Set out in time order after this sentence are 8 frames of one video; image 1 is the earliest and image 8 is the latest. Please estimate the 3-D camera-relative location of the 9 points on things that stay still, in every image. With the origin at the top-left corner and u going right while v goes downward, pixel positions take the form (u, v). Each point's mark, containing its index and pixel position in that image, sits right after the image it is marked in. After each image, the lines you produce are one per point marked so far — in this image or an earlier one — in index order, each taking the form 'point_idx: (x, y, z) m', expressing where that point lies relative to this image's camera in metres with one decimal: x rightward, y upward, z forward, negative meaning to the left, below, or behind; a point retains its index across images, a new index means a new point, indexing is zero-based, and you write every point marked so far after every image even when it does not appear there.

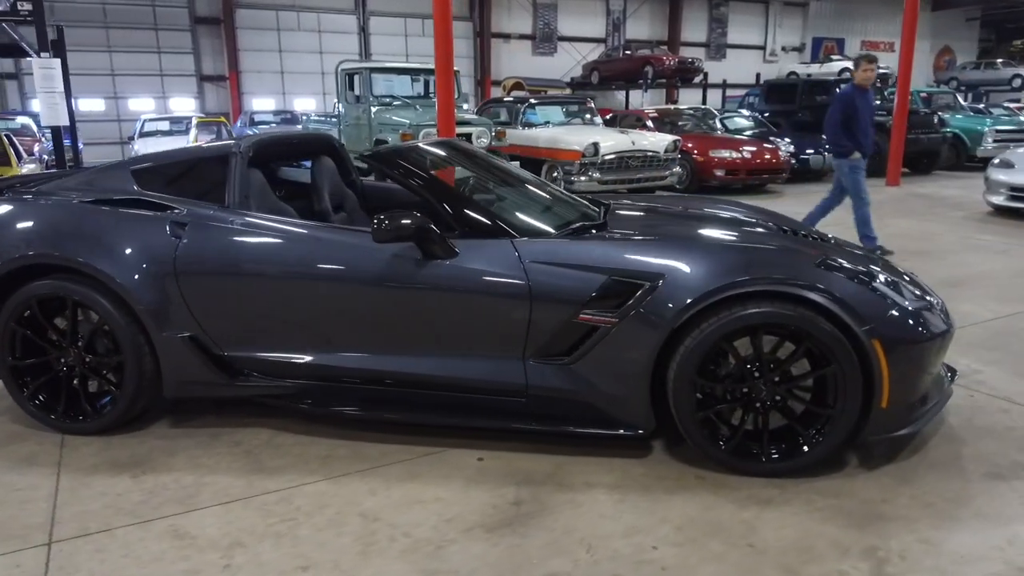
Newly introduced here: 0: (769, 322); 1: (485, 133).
0: (+0.8, -0.1, +2.4) m
1: (-0.4, +1.8, +8.8) m
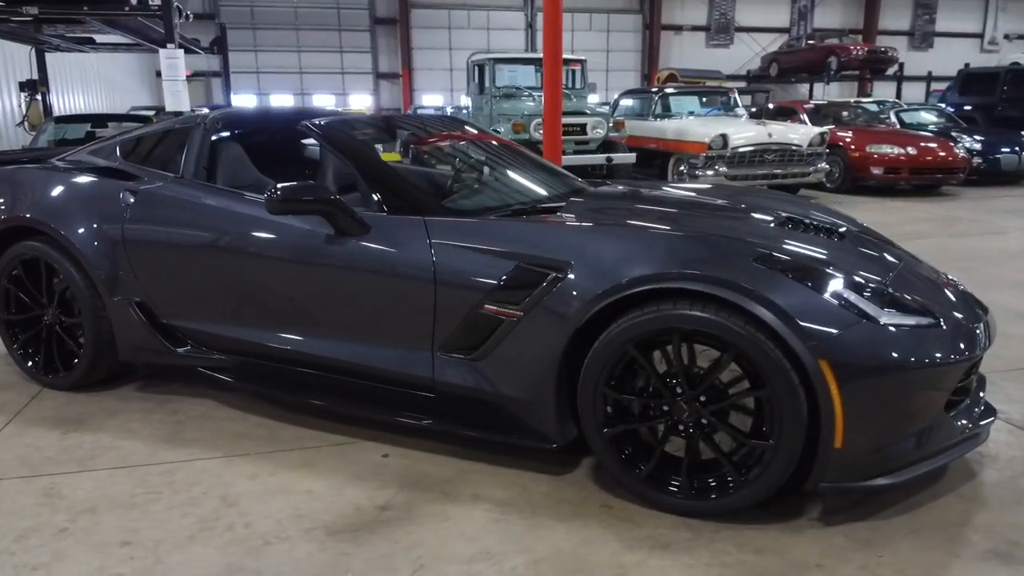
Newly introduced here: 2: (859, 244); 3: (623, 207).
0: (+0.5, -0.1, +2.0) m
1: (+1.0, +1.9, +8.4) m
2: (+1.2, +0.1, +2.5) m
3: (+0.4, +0.3, +2.5) m
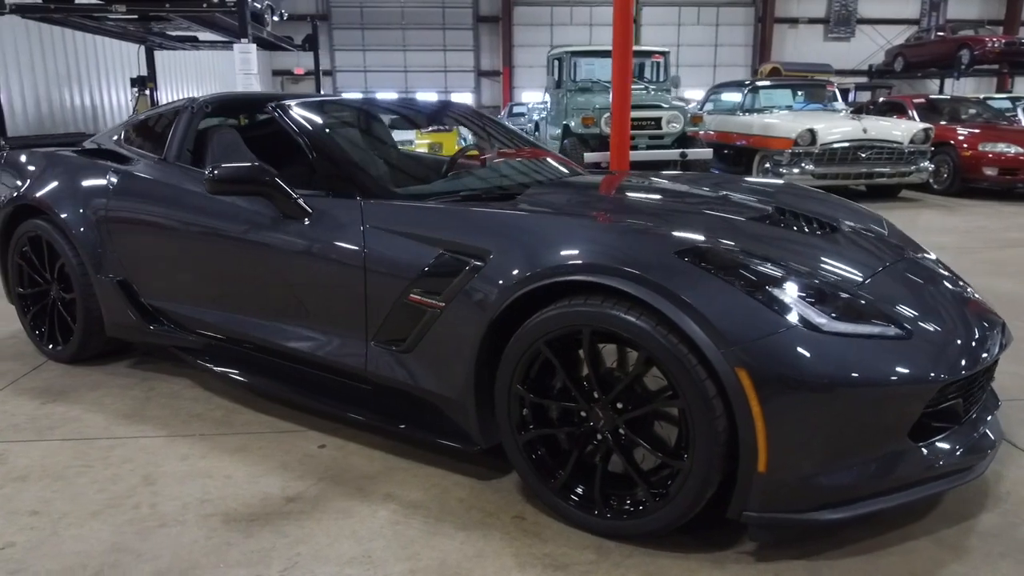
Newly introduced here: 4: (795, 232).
0: (+0.2, -0.1, +1.8) m
1: (+1.8, +1.8, +8.1) m
2: (+1.0, +0.1, +2.2) m
3: (+0.2, +0.3, +2.3) m
4: (+0.8, +0.2, +2.2) m
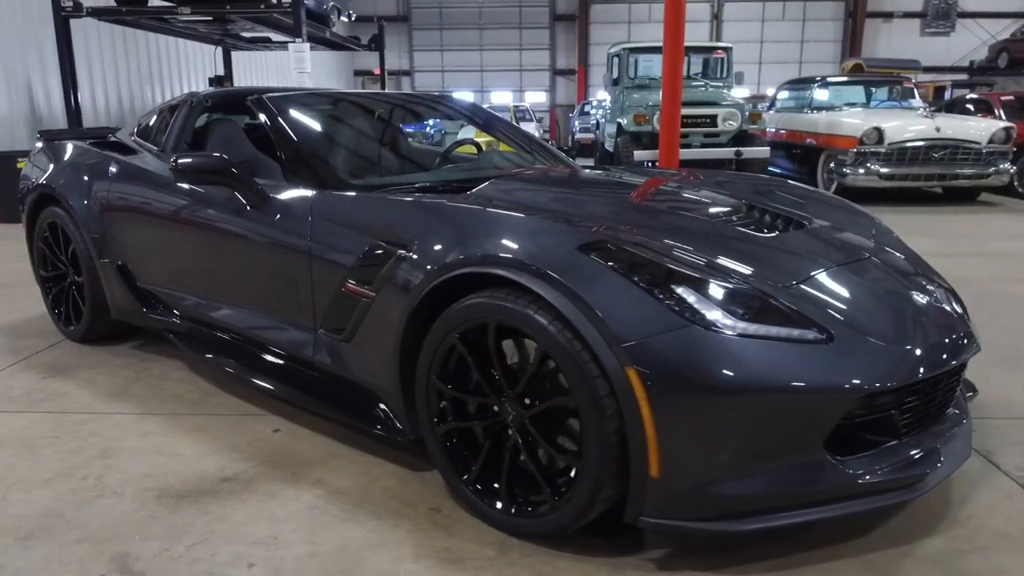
0: (0.0, -0.1, +1.7) m
1: (+2.3, +1.8, +7.8) m
2: (+0.8, +0.1, +2.1) m
3: (0.0, +0.3, +2.3) m
4: (+0.6, +0.2, +2.1) m
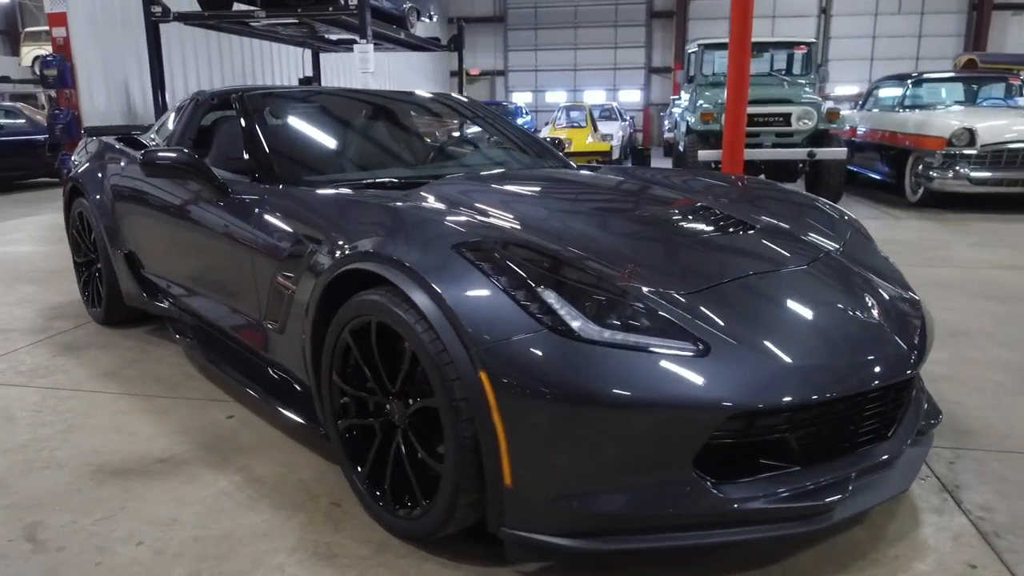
0: (-0.3, -0.1, +1.7) m
1: (+3.0, +1.7, +7.4) m
2: (+0.6, +0.1, +1.9) m
3: (-0.1, +0.3, +2.3) m
4: (+0.4, +0.1, +1.9) m
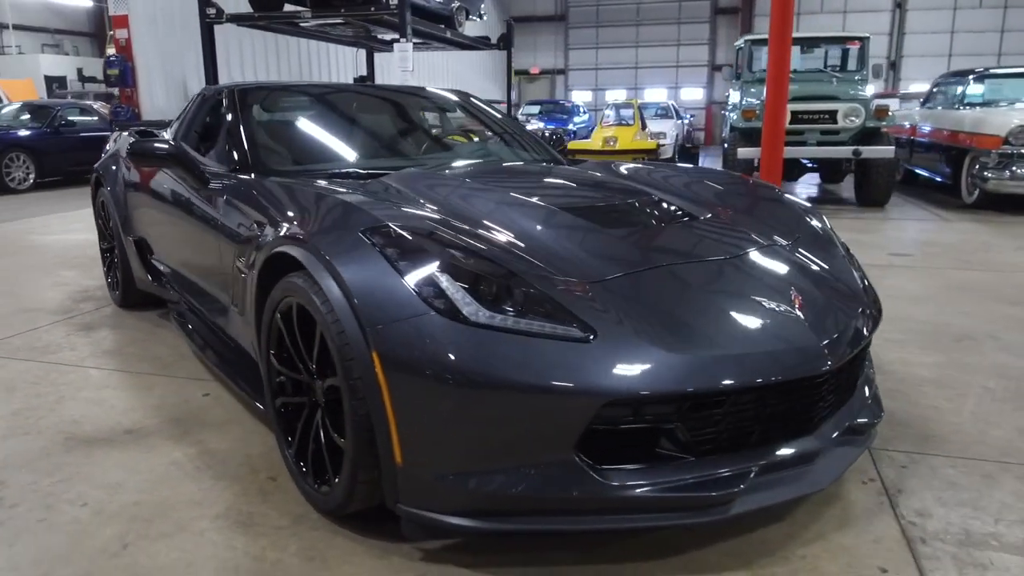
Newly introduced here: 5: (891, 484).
0: (-0.5, 0.0, +1.8) m
1: (+3.3, +1.7, +7.1) m
2: (+0.4, +0.1, +1.9) m
3: (-0.3, +0.3, +2.3) m
4: (+0.2, +0.2, +2.0) m
5: (+1.0, -0.5, +2.0) m
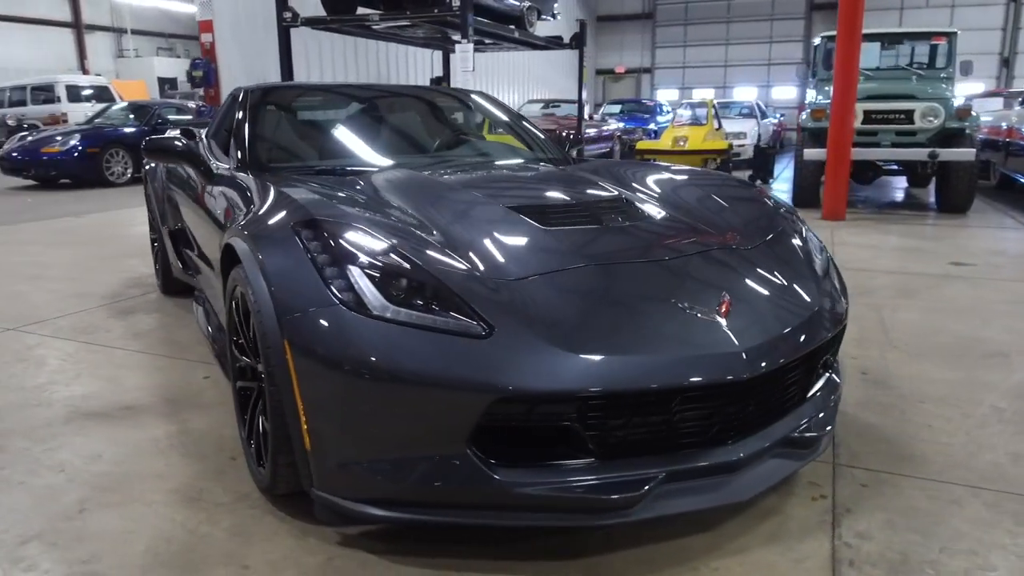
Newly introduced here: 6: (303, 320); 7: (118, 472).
0: (-0.7, 0.0, +1.9) m
1: (+3.8, +1.6, +6.7) m
2: (+0.2, +0.1, +1.9) m
3: (-0.4, +0.3, +2.4) m
4: (+0.1, +0.2, +2.0) m
5: (+0.8, -0.6, +1.9) m
6: (-0.5, -0.1, +1.6) m
7: (-1.1, -0.5, +2.1) m
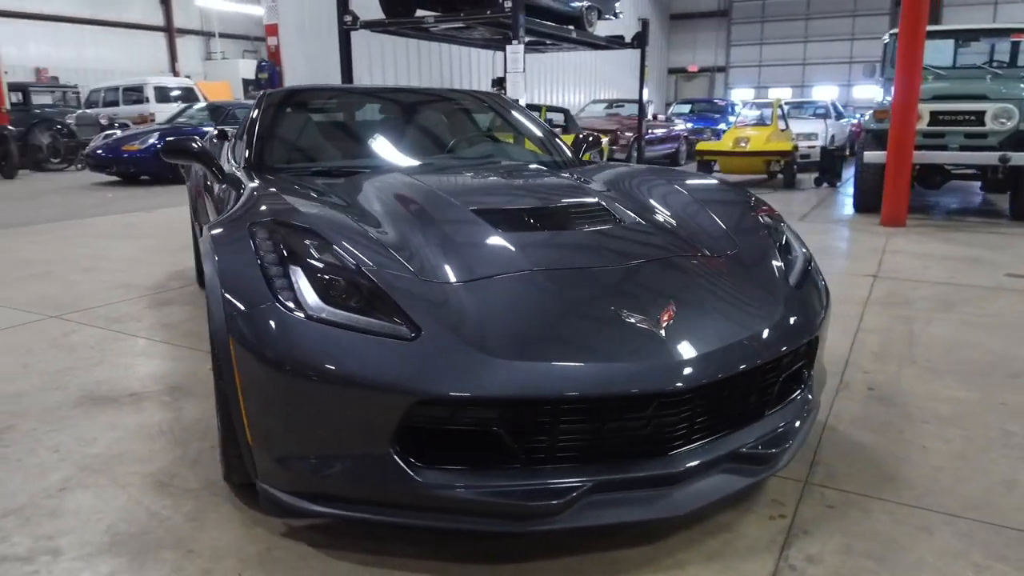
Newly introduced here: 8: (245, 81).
0: (-0.8, 0.0, +2.0) m
1: (+4.2, +1.5, +6.3) m
2: (+0.1, +0.1, +1.9) m
3: (-0.4, +0.3, +2.4) m
4: (0.0, +0.2, +2.0) m
5: (+0.7, -0.6, +1.8) m
6: (-0.6, -0.1, +1.7) m
7: (-1.2, -0.5, +2.2) m
8: (-7.0, +5.4, +19.5) m
